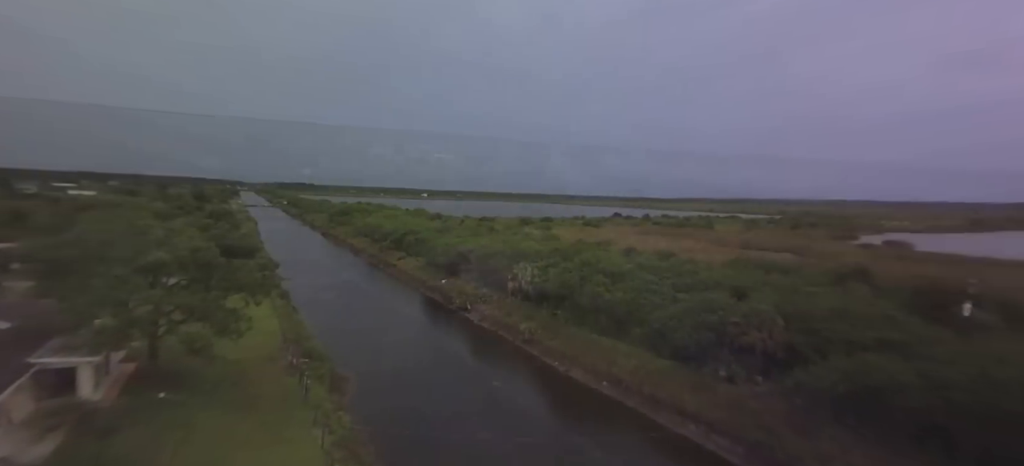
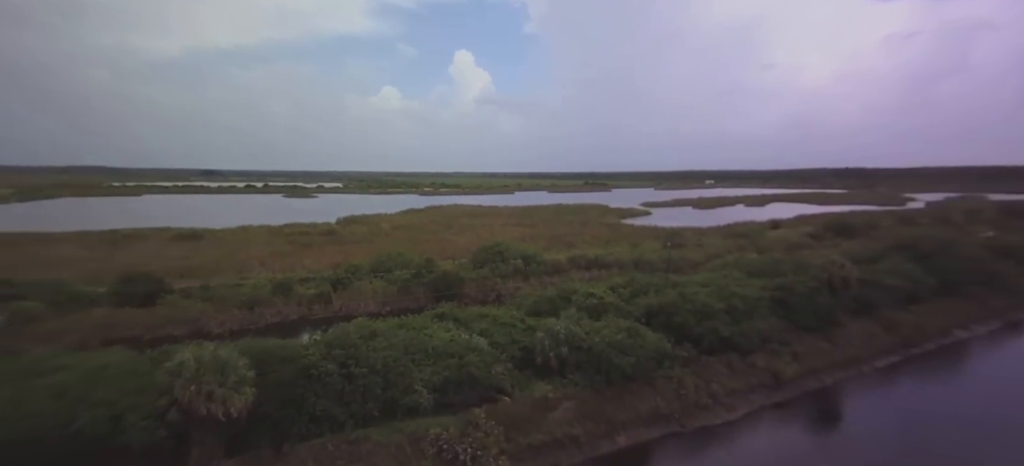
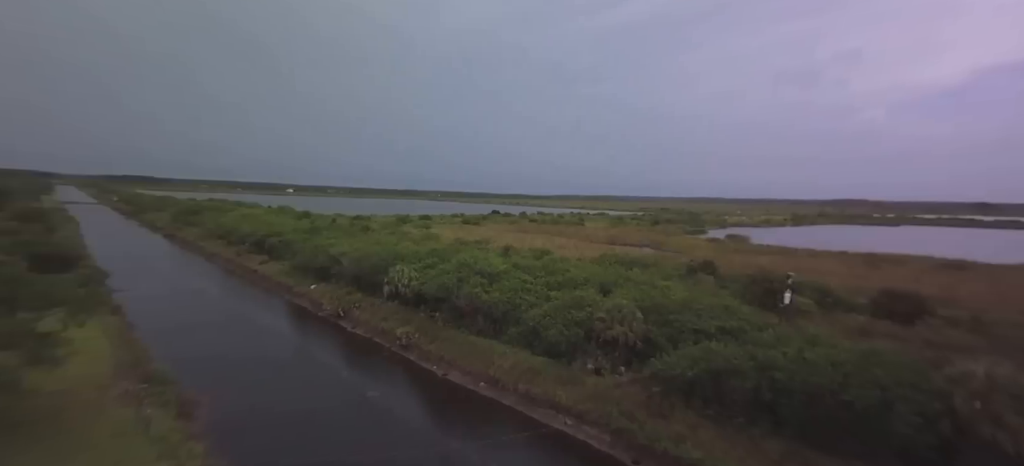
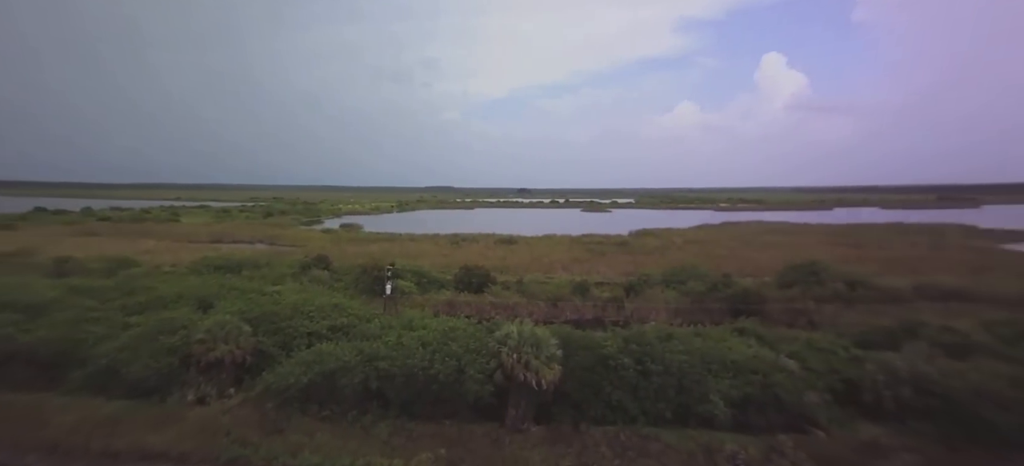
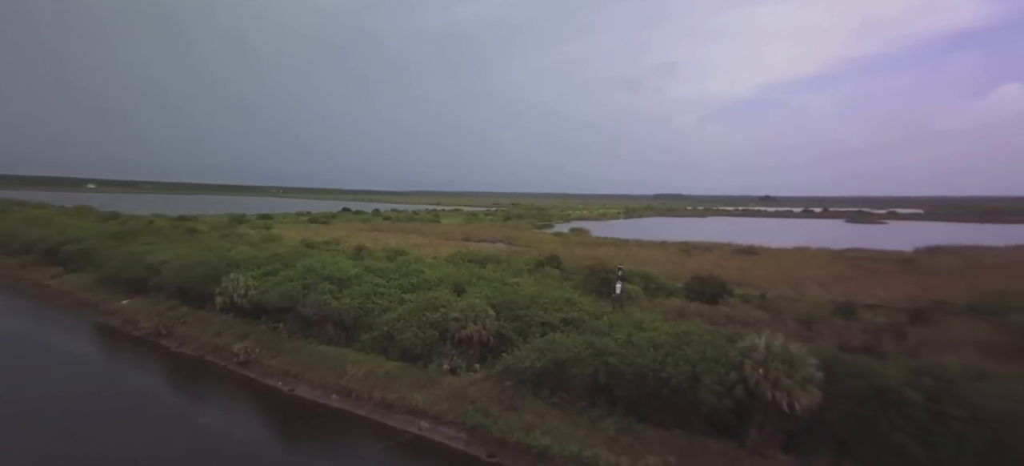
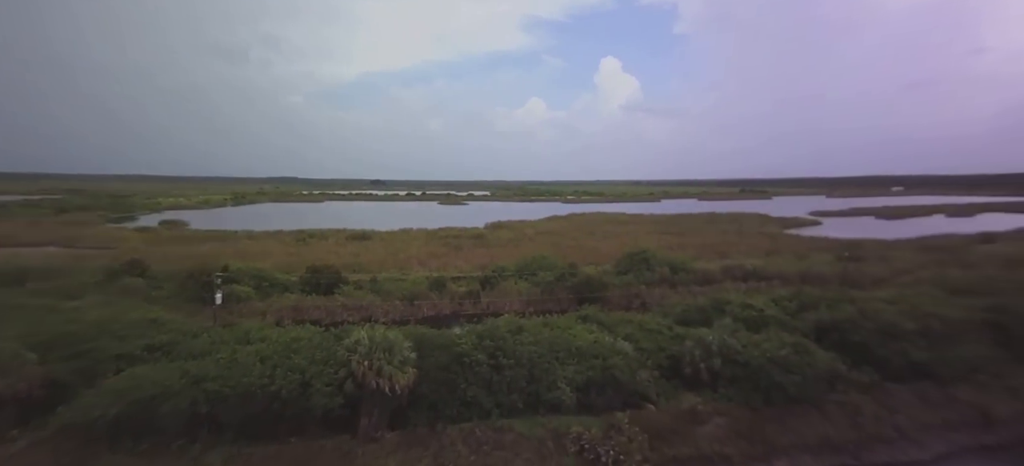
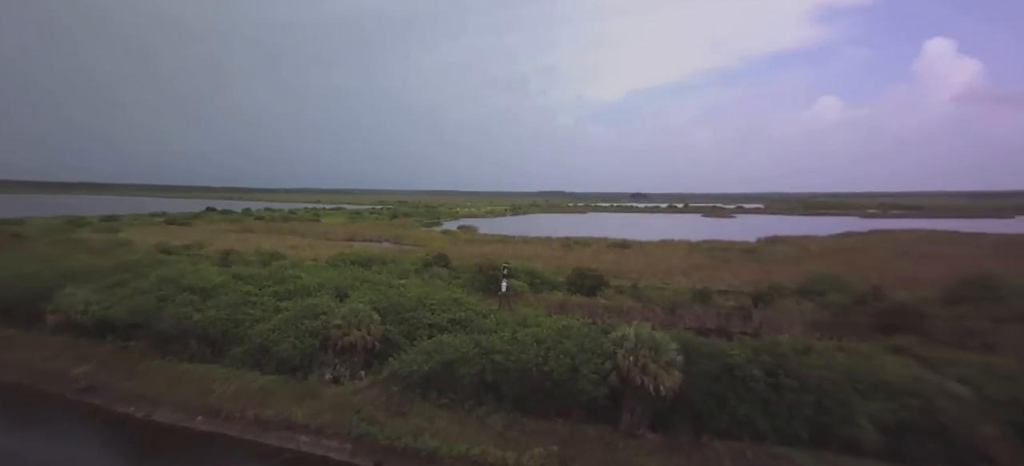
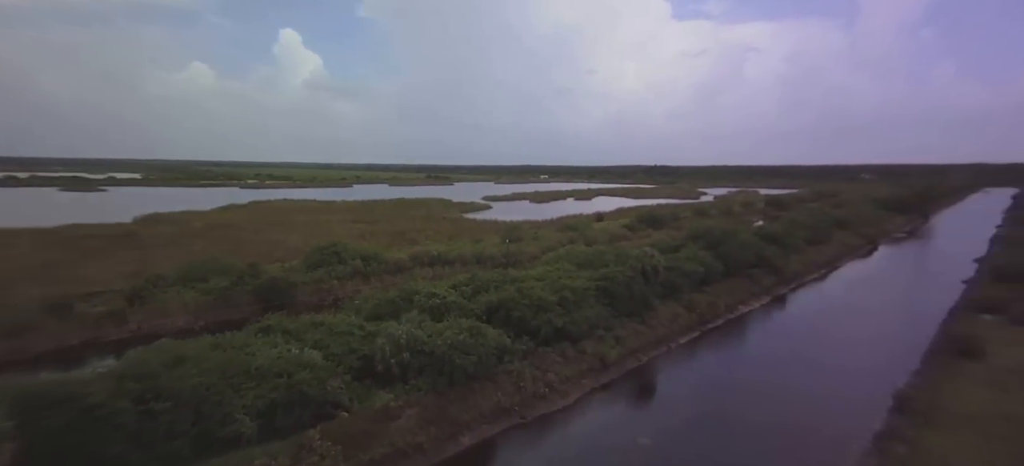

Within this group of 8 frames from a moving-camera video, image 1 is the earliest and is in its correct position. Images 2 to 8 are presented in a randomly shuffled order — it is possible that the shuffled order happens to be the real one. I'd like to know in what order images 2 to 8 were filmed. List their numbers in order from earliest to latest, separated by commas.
3, 5, 7, 4, 6, 2, 8
